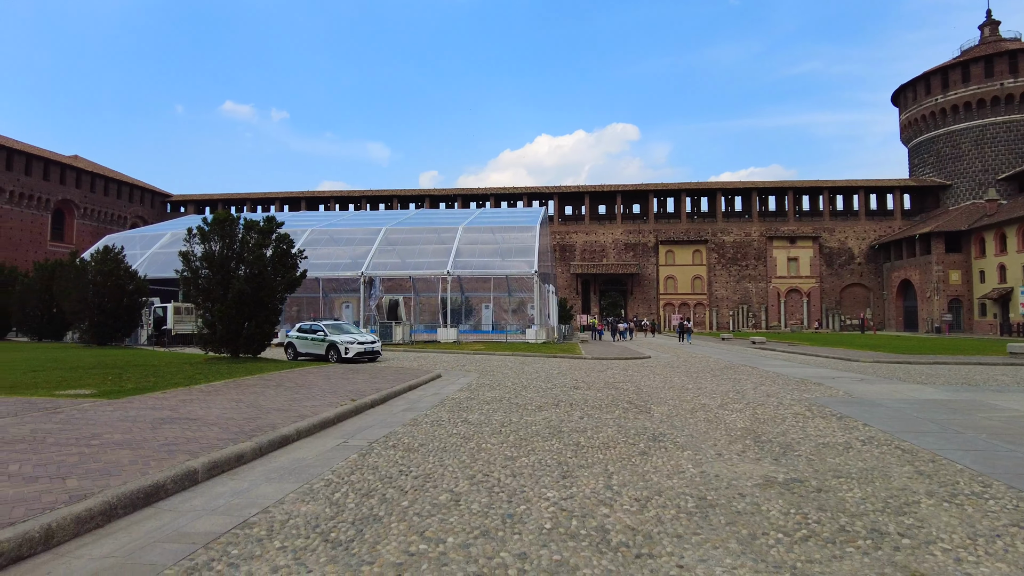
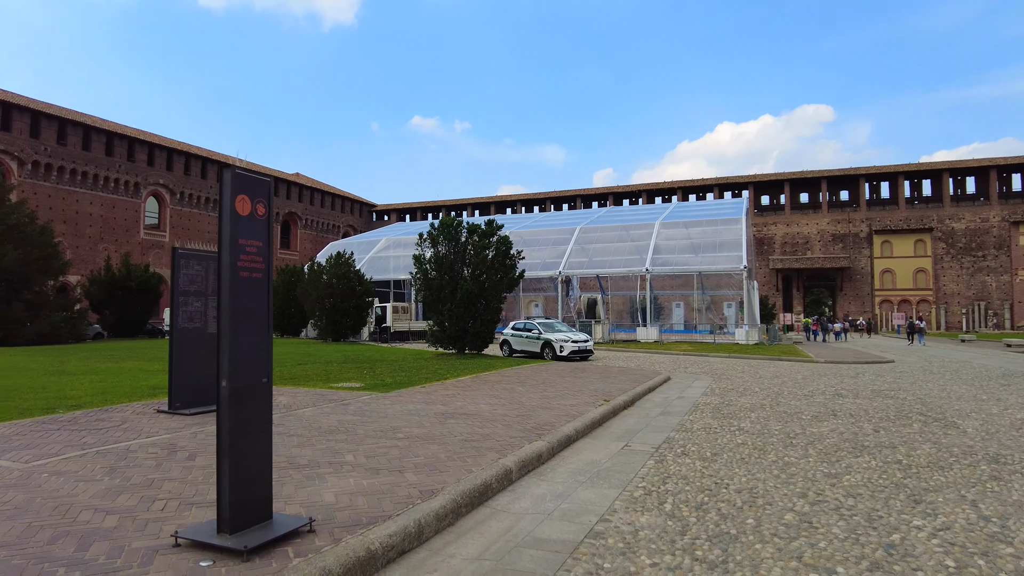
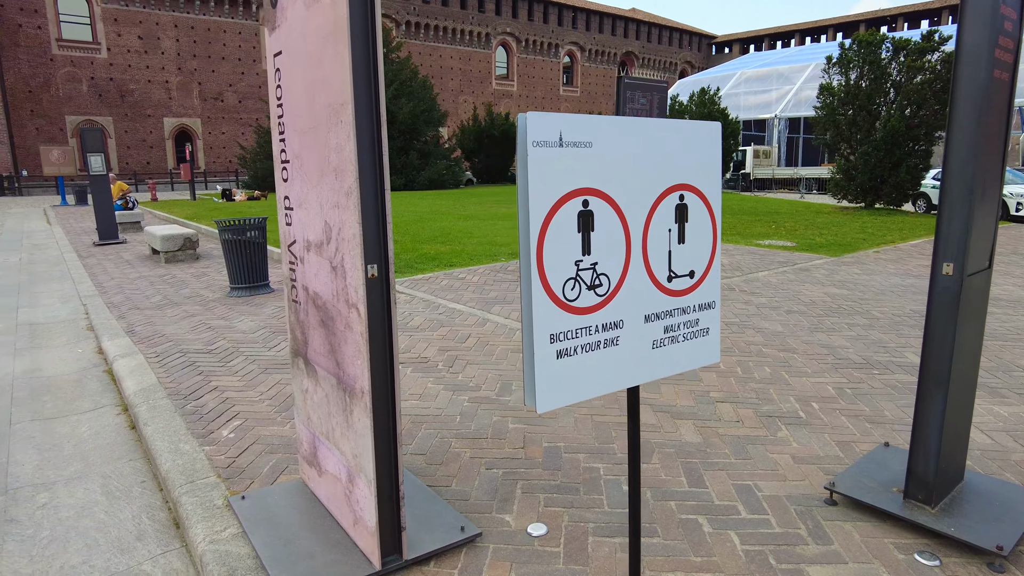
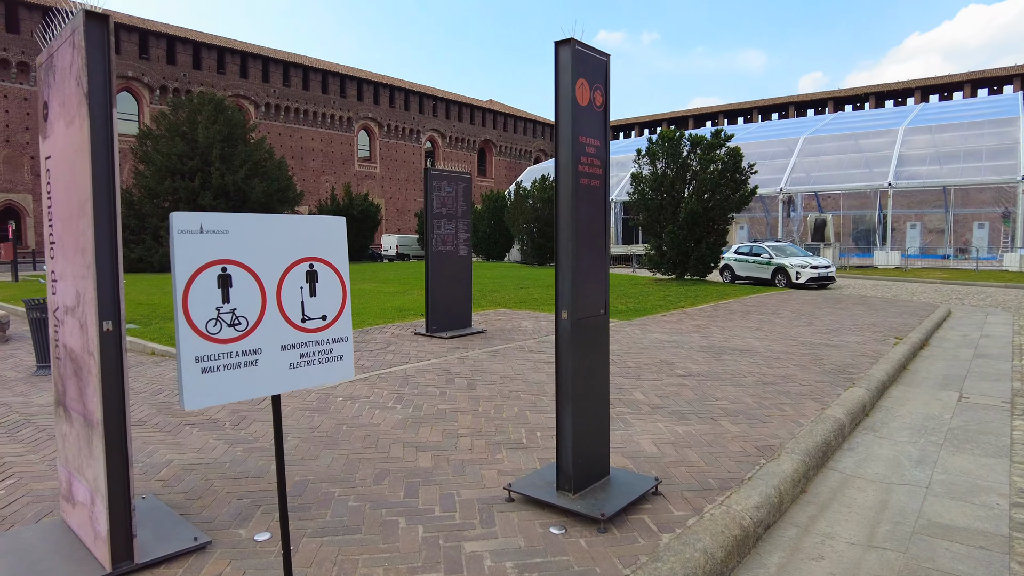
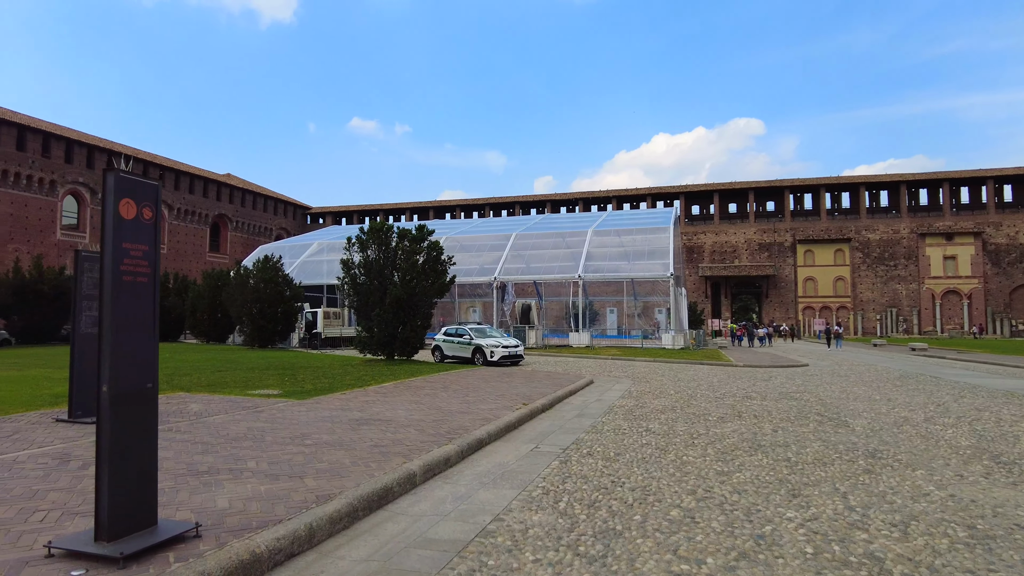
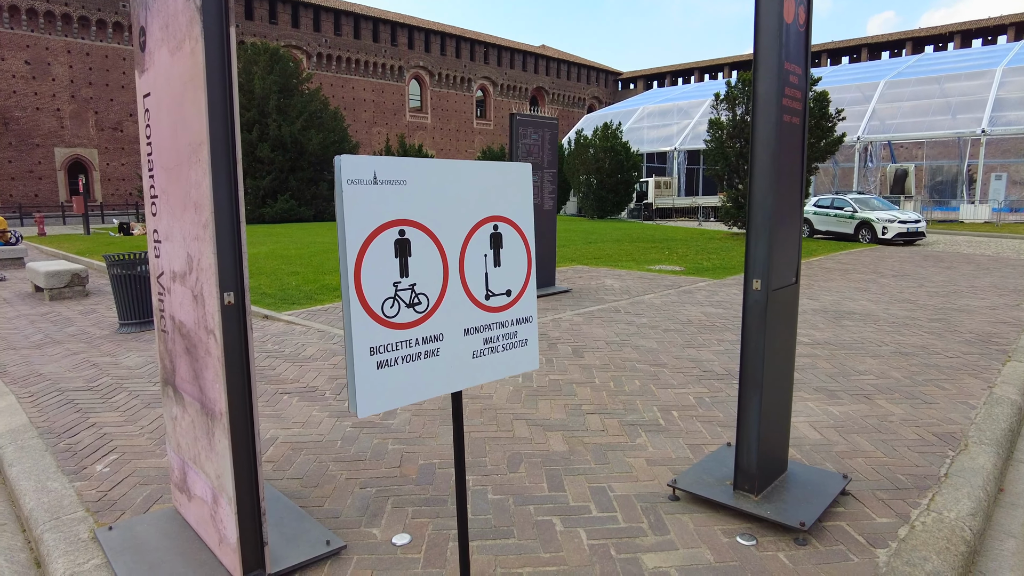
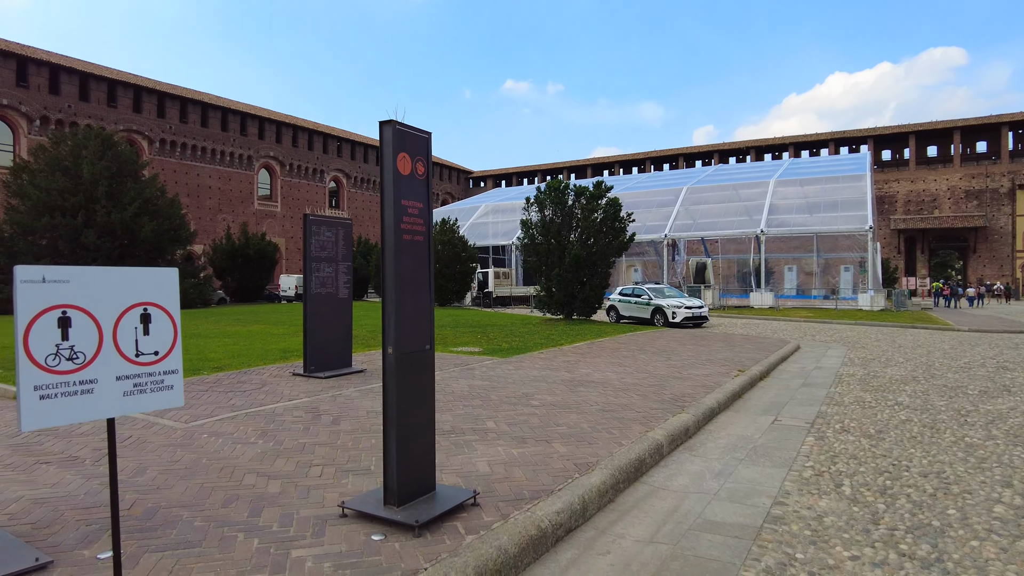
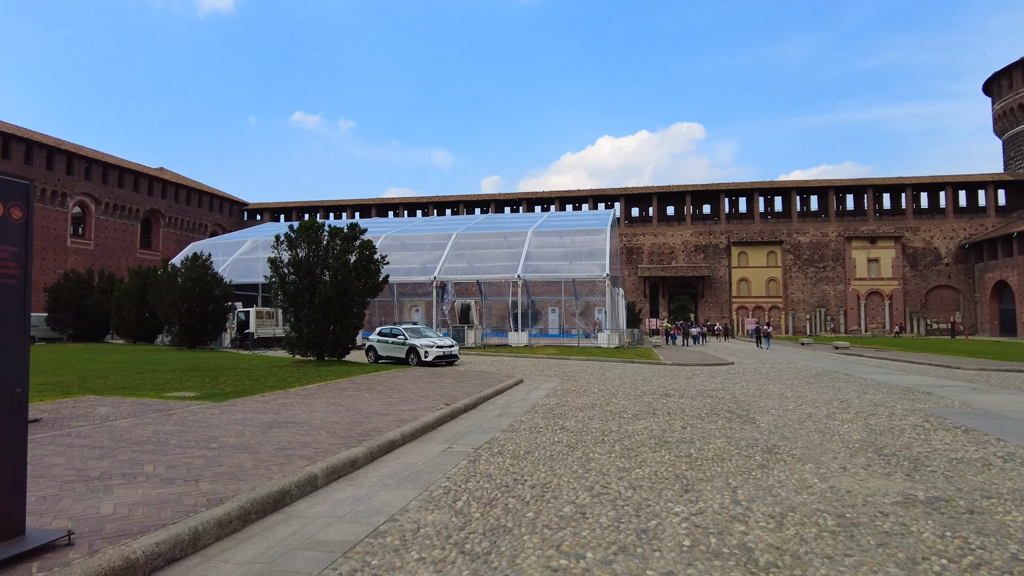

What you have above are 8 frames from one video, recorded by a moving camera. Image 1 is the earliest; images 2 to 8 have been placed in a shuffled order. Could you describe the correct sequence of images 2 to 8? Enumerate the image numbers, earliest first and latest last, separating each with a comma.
8, 5, 2, 7, 4, 6, 3
